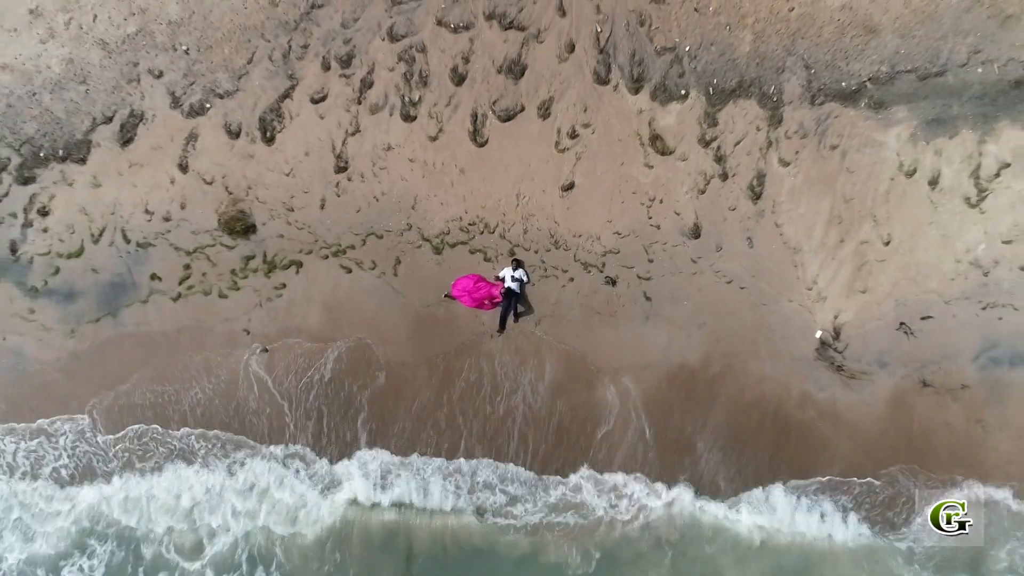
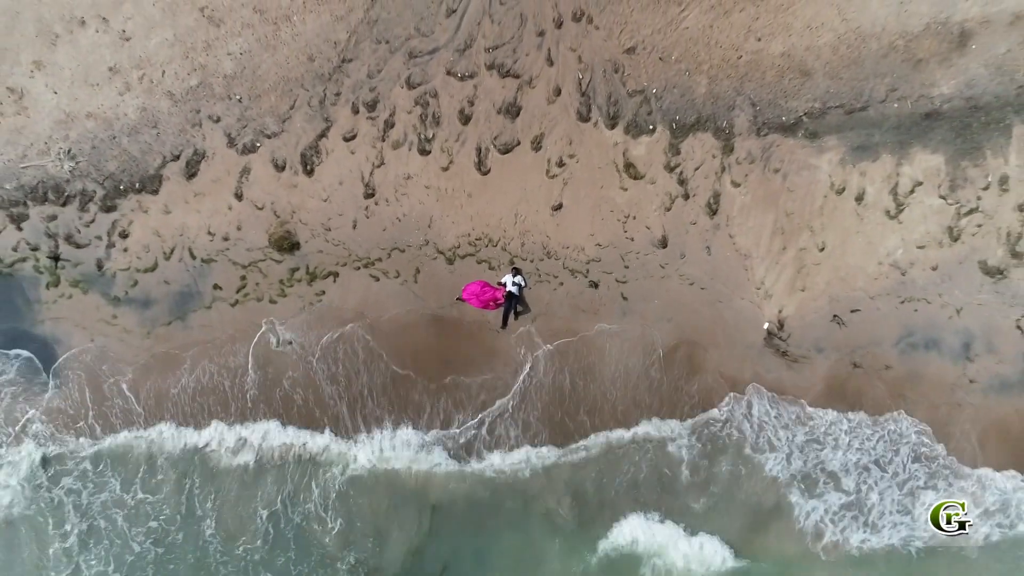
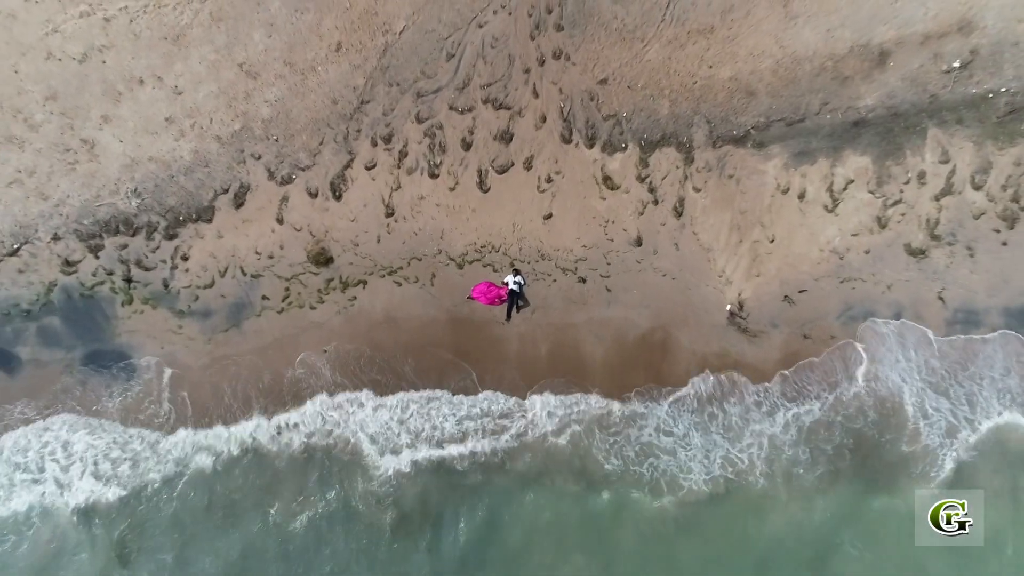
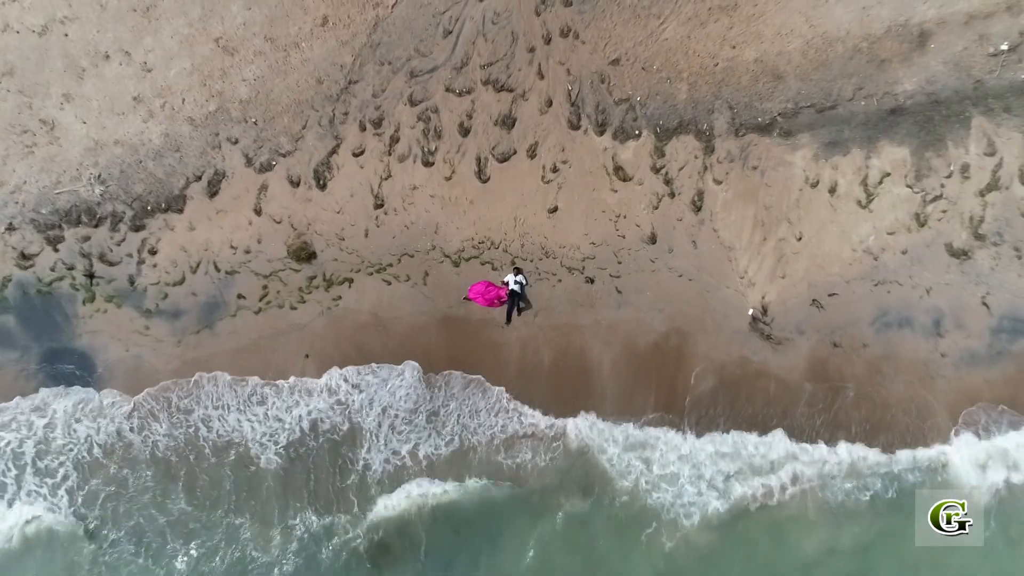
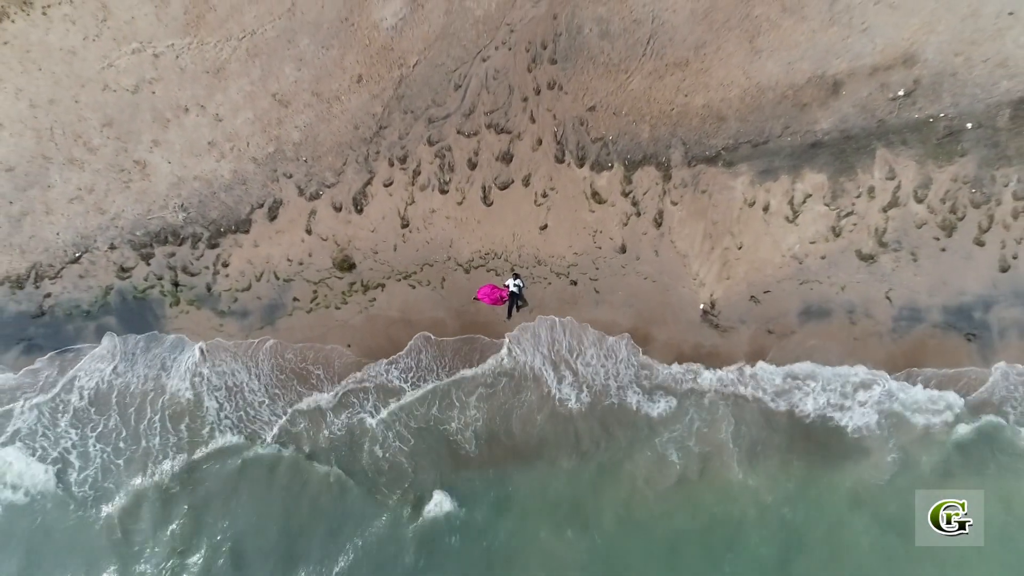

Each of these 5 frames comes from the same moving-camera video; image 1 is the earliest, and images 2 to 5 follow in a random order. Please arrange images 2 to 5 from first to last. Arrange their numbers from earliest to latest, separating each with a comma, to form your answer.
2, 4, 3, 5
